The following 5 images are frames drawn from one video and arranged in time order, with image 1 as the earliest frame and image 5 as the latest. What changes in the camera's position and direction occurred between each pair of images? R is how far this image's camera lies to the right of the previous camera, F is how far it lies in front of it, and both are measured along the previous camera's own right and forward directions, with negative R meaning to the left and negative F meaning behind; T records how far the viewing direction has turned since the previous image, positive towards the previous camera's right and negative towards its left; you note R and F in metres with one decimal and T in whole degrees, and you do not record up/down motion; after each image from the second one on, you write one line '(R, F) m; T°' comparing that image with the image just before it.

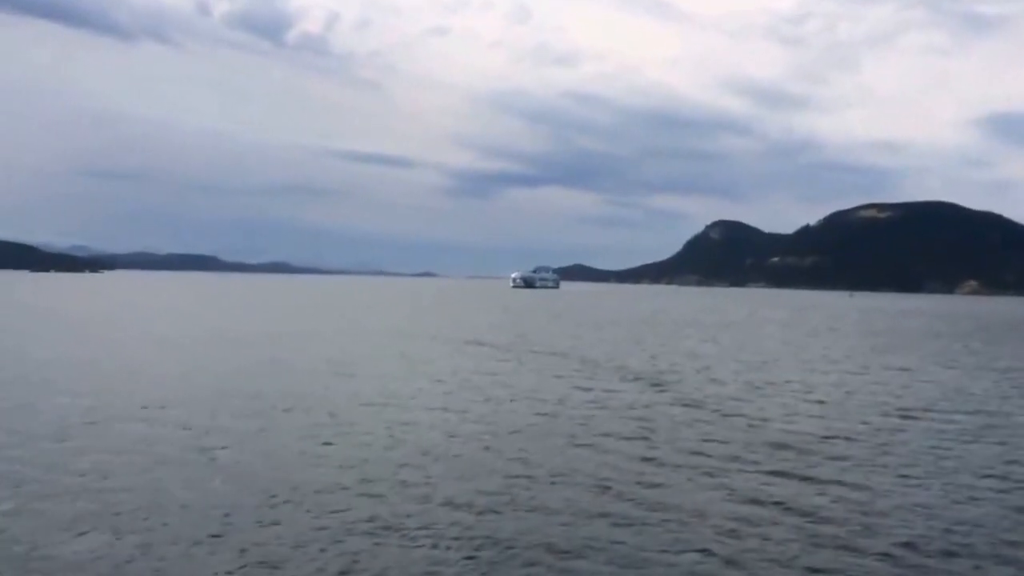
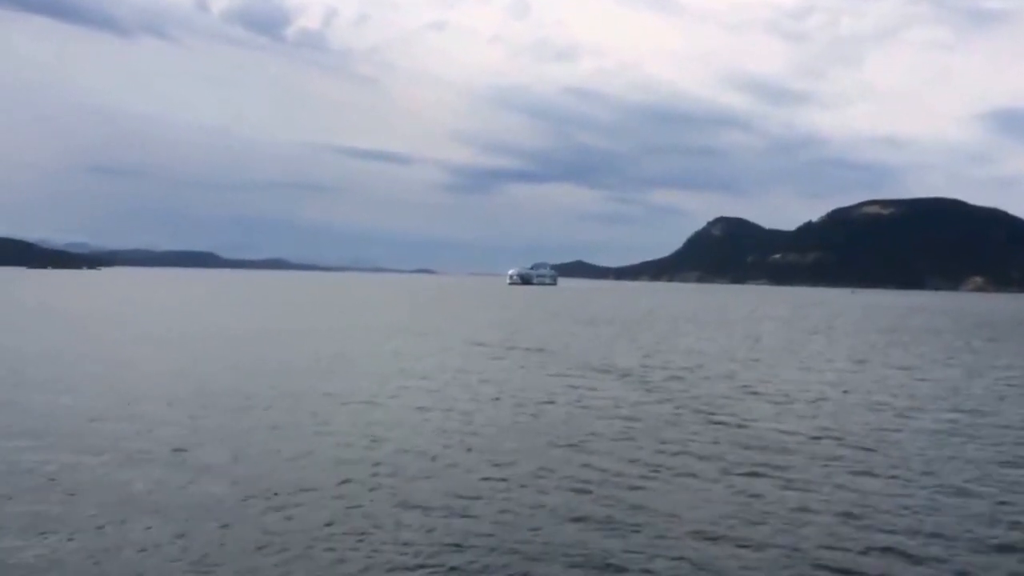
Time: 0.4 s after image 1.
(-1.1, +1.1) m; 0°
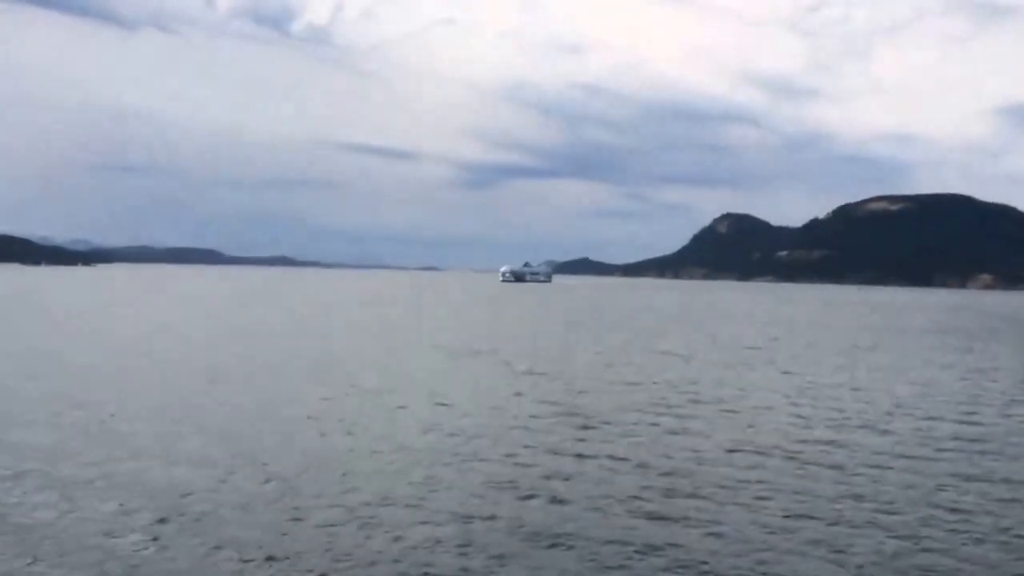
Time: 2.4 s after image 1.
(+1.8, +1.5) m; -1°
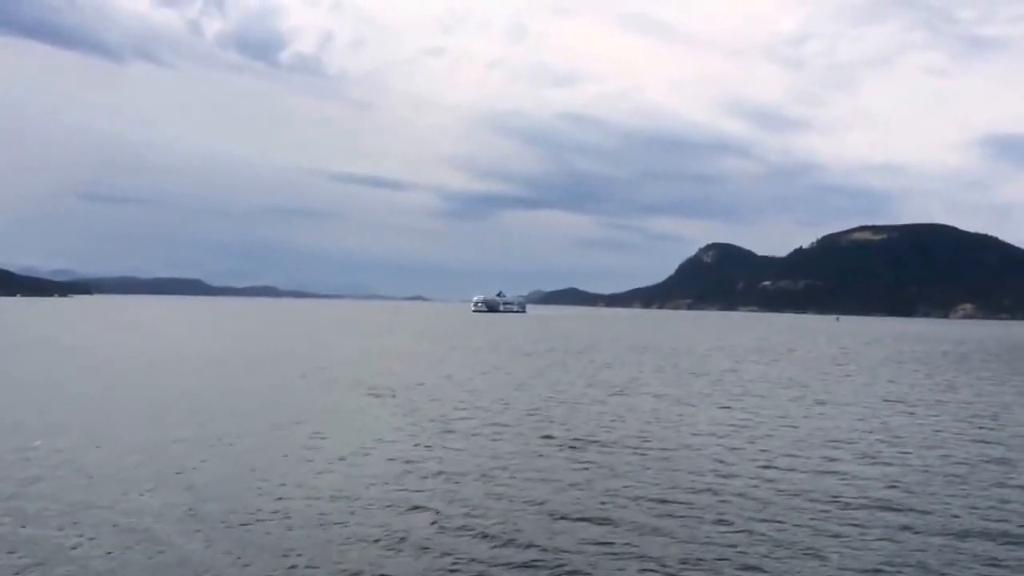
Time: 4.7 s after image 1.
(-0.4, -0.1) m; +1°
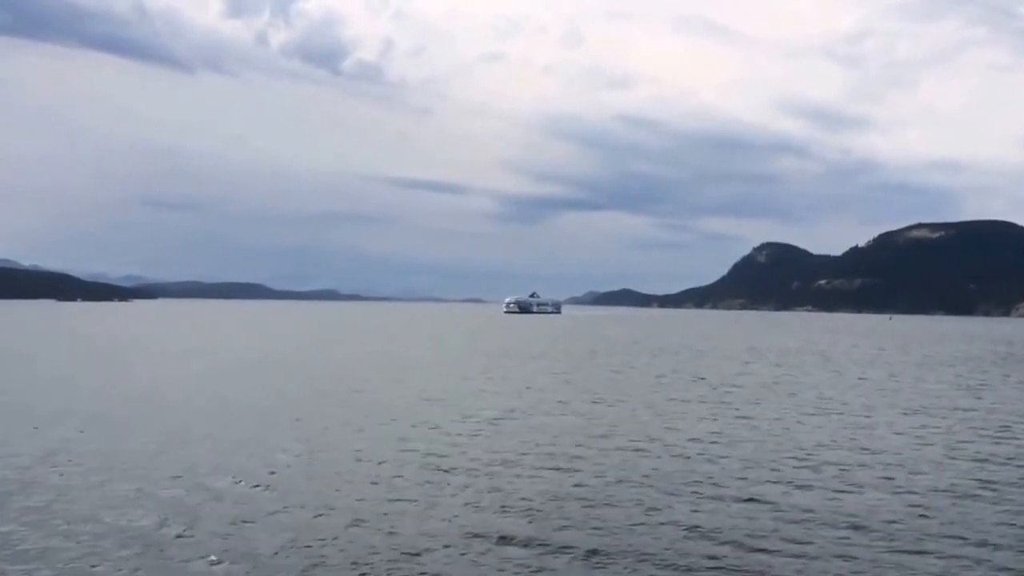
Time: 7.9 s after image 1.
(+1.0, -0.1) m; -3°
